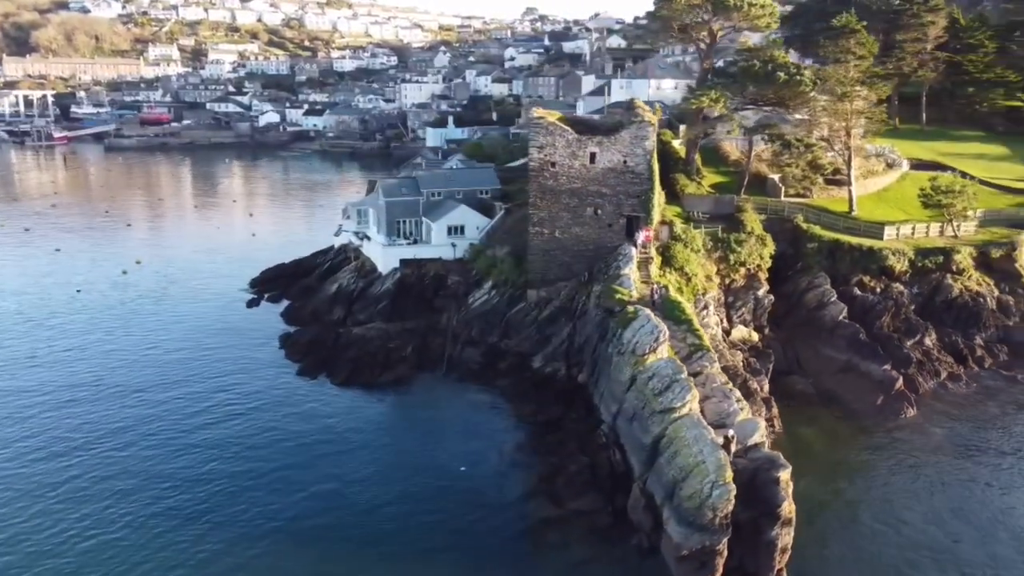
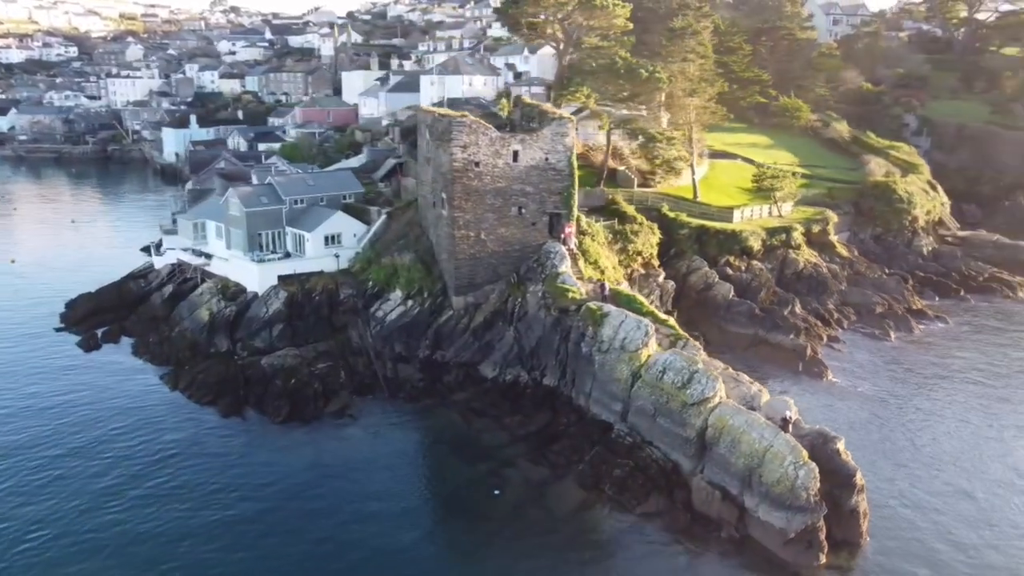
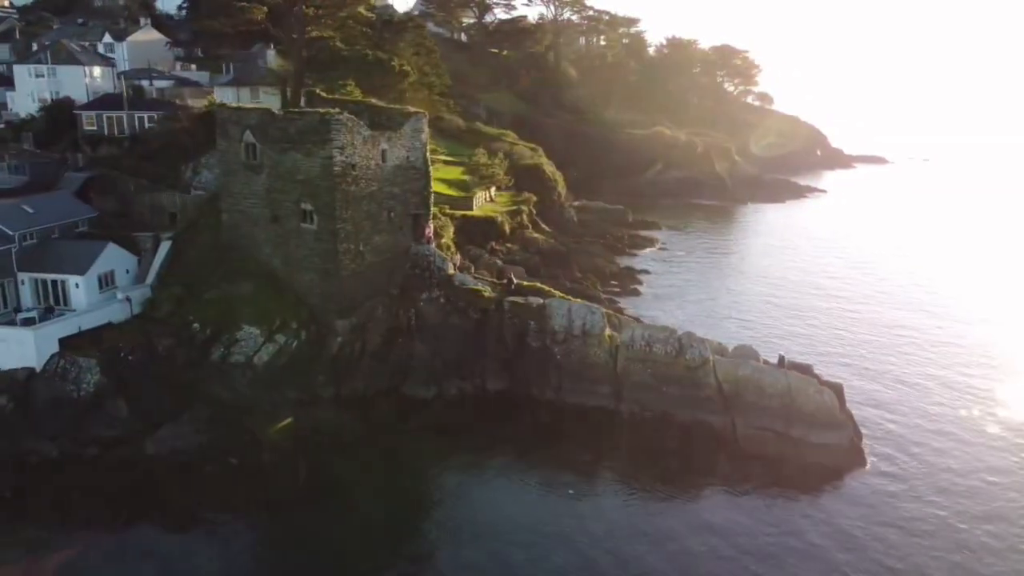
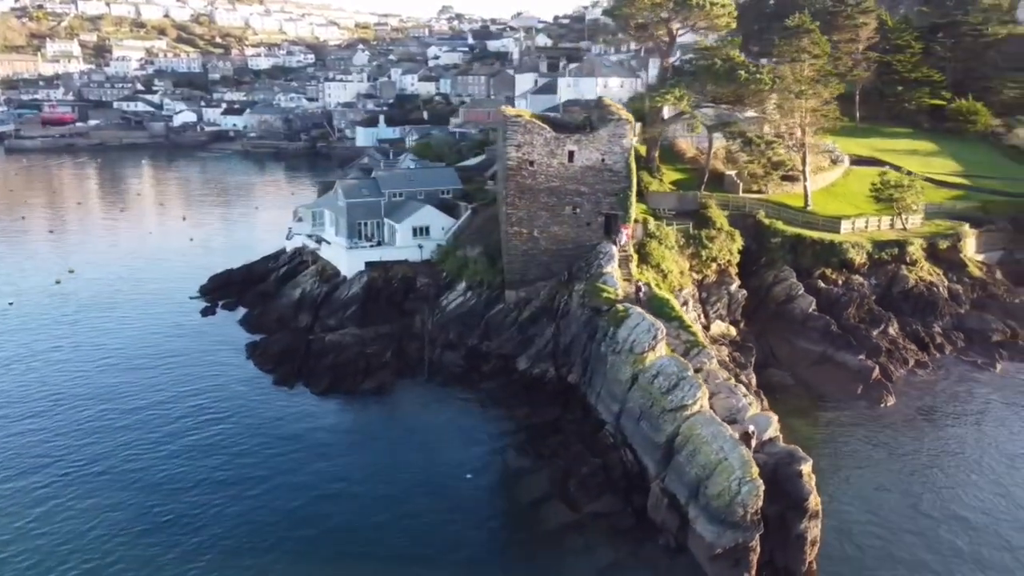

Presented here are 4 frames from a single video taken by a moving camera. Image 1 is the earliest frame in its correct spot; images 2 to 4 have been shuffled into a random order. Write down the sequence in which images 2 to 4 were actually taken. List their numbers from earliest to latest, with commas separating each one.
4, 2, 3
